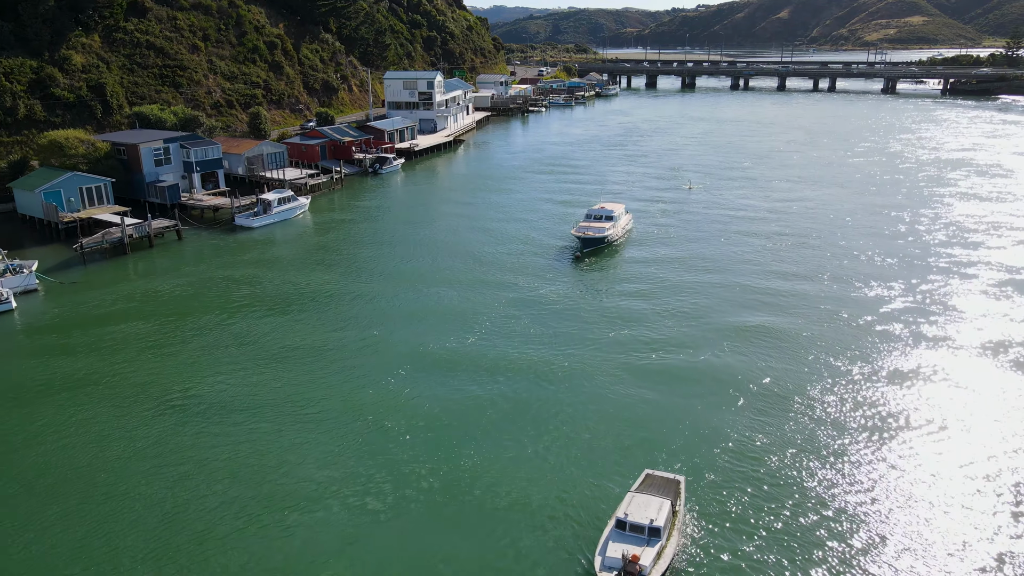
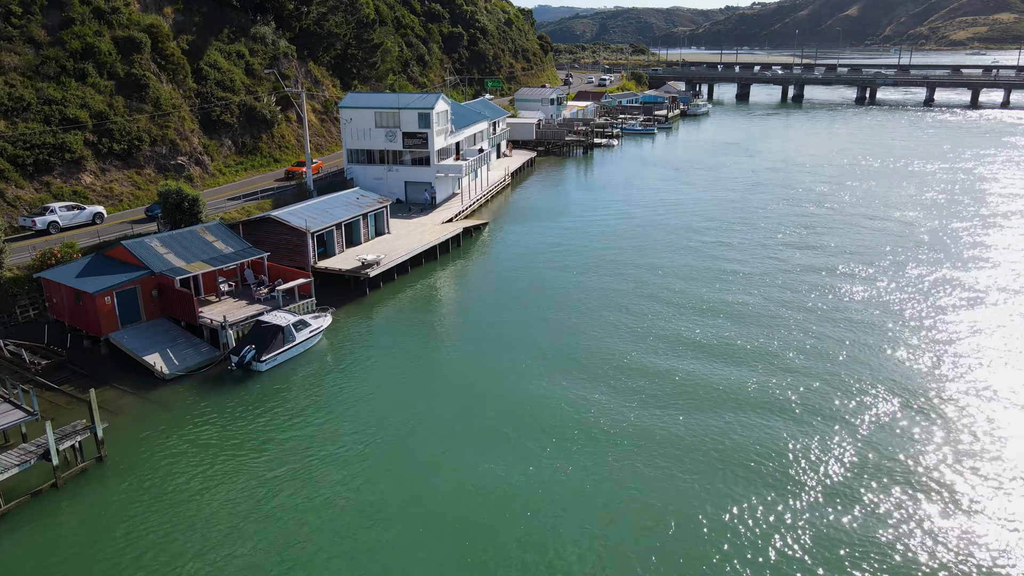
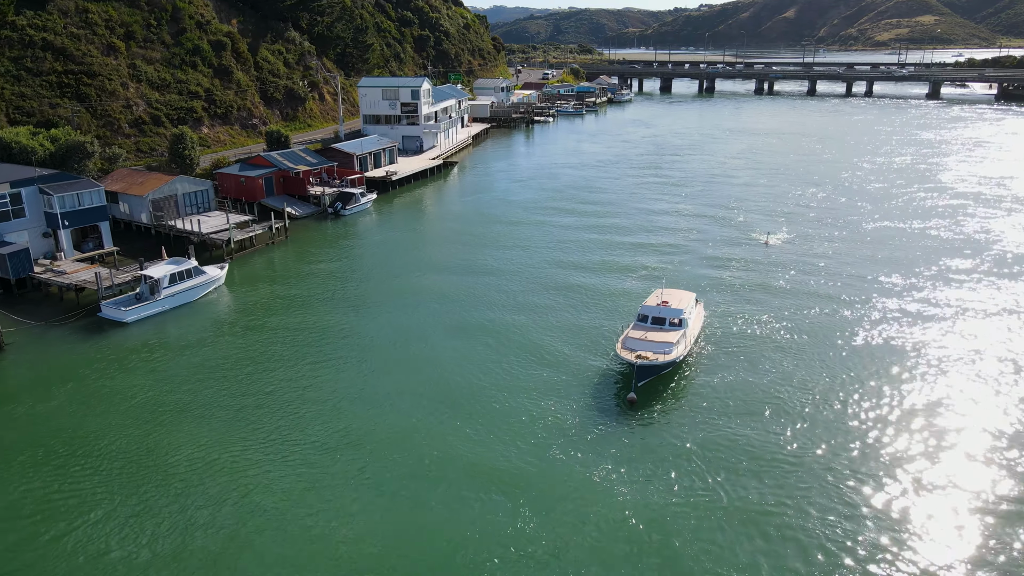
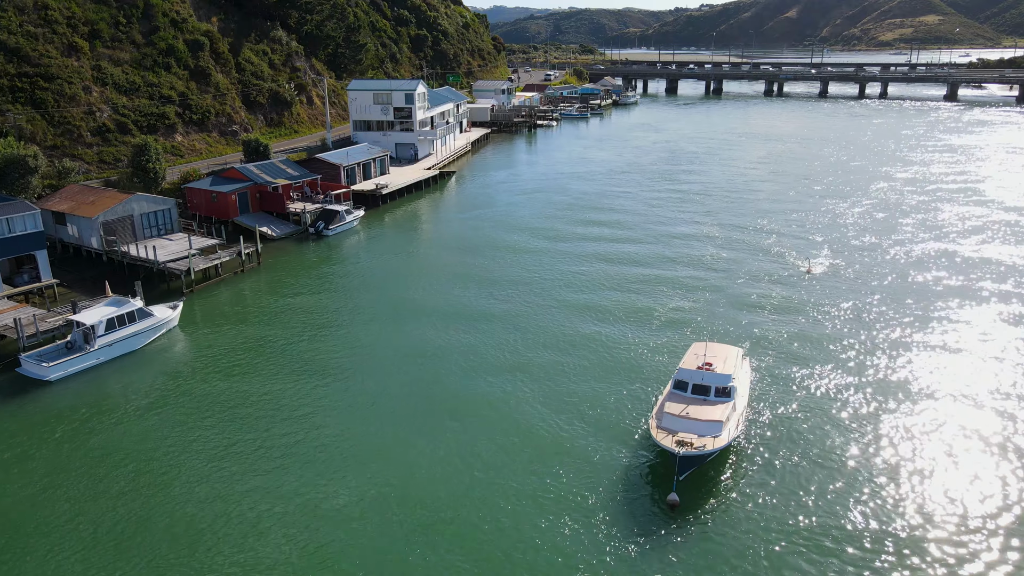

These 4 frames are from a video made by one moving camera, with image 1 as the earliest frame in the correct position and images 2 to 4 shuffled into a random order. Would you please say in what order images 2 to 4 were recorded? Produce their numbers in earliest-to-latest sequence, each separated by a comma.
3, 4, 2
